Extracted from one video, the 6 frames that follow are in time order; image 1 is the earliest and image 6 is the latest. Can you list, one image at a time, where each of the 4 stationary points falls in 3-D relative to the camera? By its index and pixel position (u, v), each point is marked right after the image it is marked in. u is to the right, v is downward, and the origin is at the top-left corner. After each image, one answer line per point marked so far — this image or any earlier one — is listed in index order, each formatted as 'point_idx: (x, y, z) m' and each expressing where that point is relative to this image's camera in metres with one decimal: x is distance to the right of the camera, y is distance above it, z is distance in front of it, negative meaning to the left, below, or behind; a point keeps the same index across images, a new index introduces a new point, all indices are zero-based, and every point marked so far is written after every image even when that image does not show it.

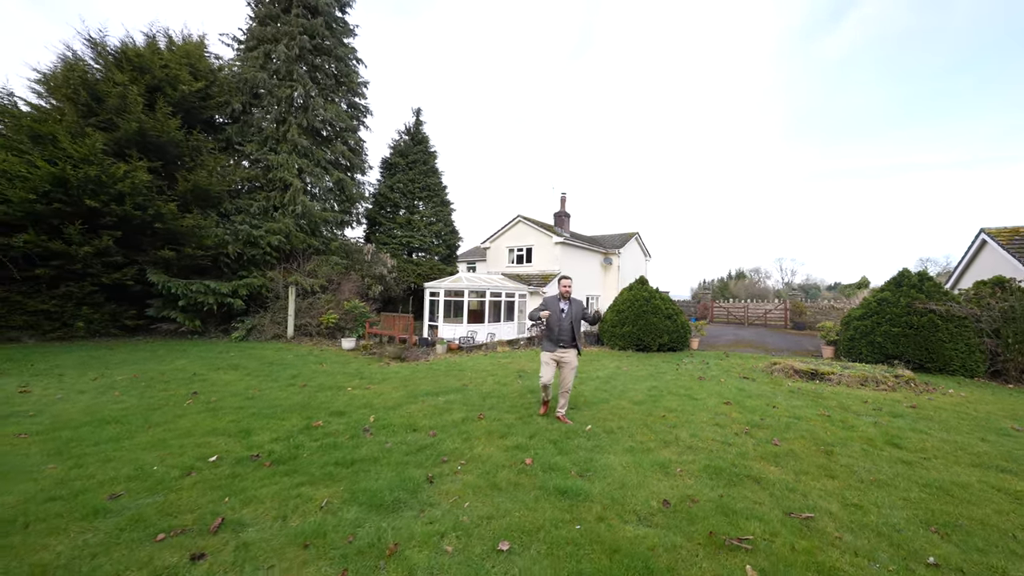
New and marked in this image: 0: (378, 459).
0: (-1.4, -1.9, +4.0) m
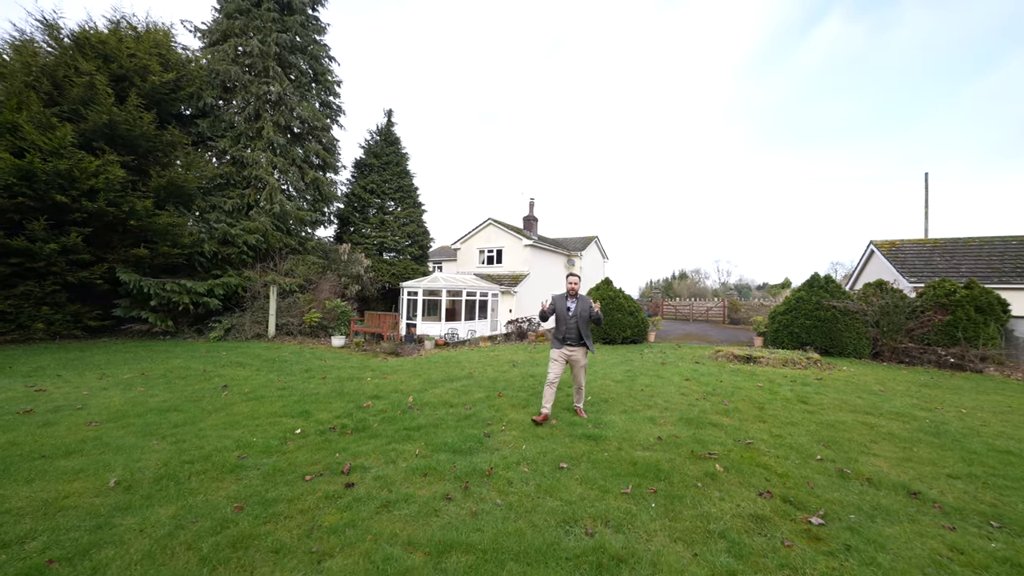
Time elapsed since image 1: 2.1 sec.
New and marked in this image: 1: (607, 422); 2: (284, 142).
0: (-1.0, -1.9, +5.0) m
1: (+1.4, -1.9, +5.1) m
2: (-10.7, +6.8, +17.0) m
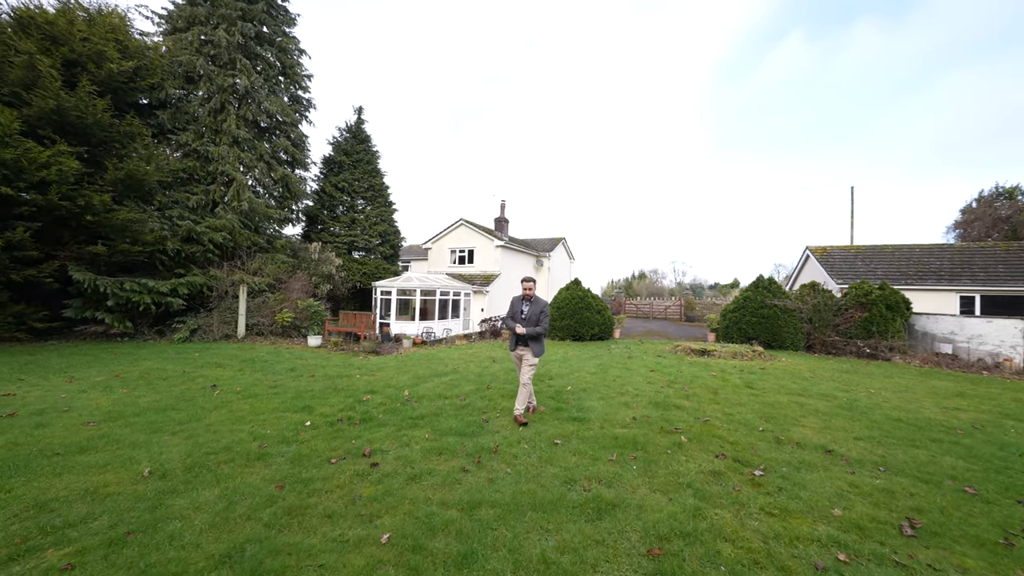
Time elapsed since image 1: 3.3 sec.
0: (-1.1, -1.9, +5.5) m
1: (+1.2, -1.9, +5.8) m
2: (-11.8, +6.9, +16.5) m
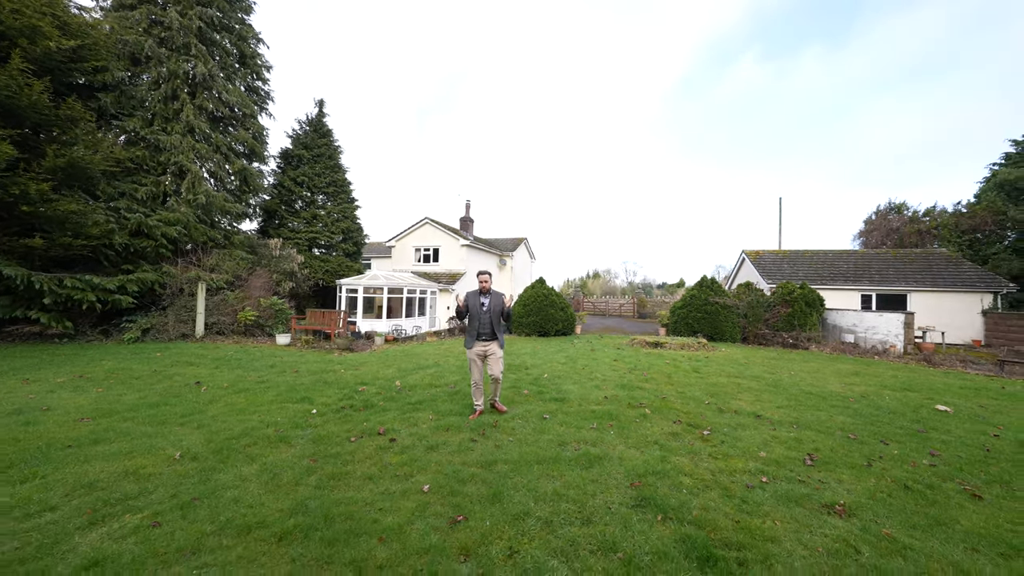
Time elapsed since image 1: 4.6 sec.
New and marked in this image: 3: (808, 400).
0: (-1.3, -1.9, +6.1) m
1: (+1.0, -1.9, +6.7) m
2: (-13.2, +7.0, +15.7) m
3: (+5.1, -1.9, +6.2) m
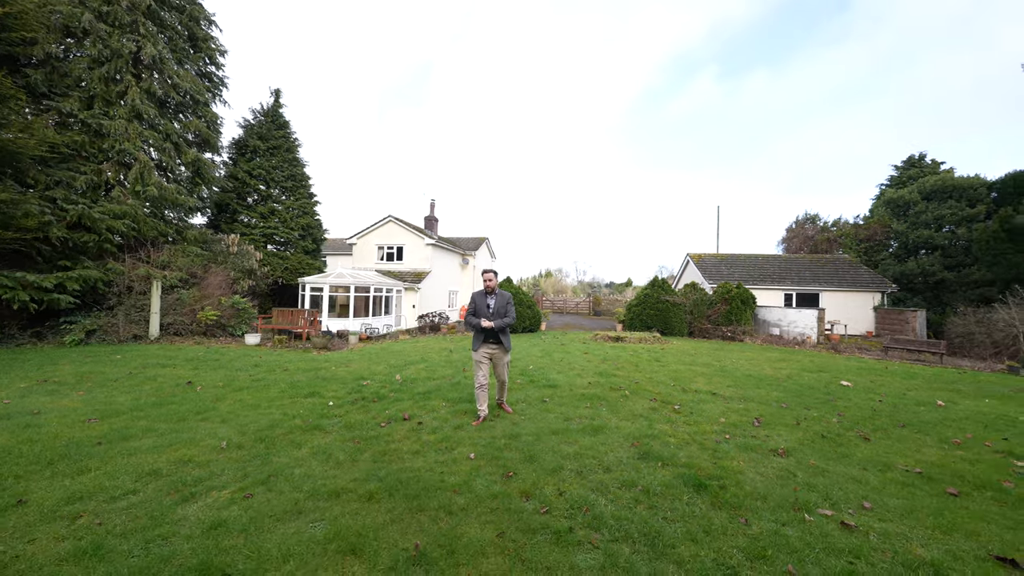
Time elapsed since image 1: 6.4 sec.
0: (-1.3, -1.9, +6.6) m
1: (+0.9, -1.9, +7.5) m
2: (-14.3, +7.1, +14.6) m
3: (+5.0, -1.9, +7.6) m
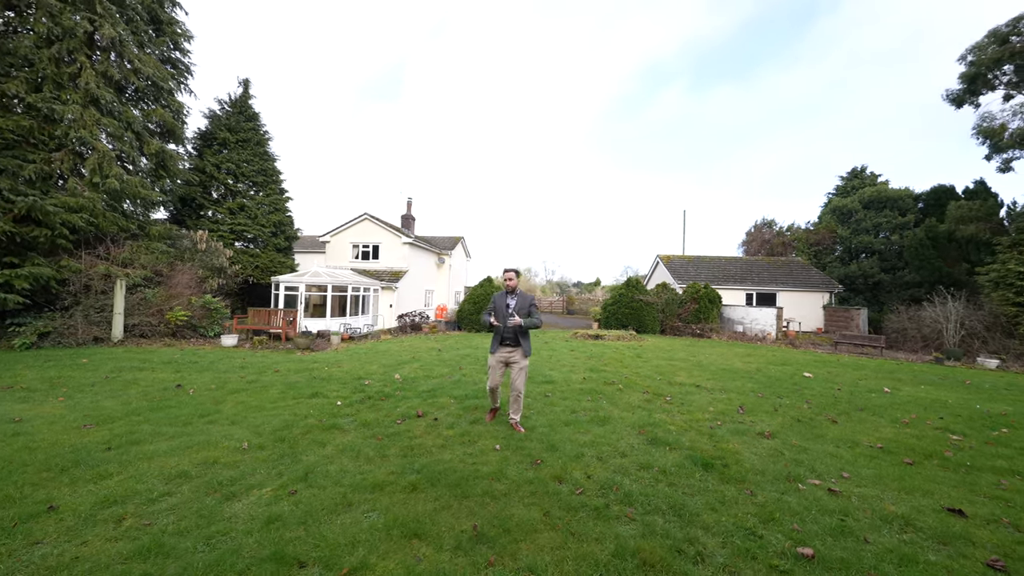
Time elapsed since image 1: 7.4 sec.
0: (-1.3, -1.9, +6.8) m
1: (+0.8, -1.9, +7.9) m
2: (-14.9, +7.1, +13.6) m
3: (+4.9, -1.9, +8.3) m
